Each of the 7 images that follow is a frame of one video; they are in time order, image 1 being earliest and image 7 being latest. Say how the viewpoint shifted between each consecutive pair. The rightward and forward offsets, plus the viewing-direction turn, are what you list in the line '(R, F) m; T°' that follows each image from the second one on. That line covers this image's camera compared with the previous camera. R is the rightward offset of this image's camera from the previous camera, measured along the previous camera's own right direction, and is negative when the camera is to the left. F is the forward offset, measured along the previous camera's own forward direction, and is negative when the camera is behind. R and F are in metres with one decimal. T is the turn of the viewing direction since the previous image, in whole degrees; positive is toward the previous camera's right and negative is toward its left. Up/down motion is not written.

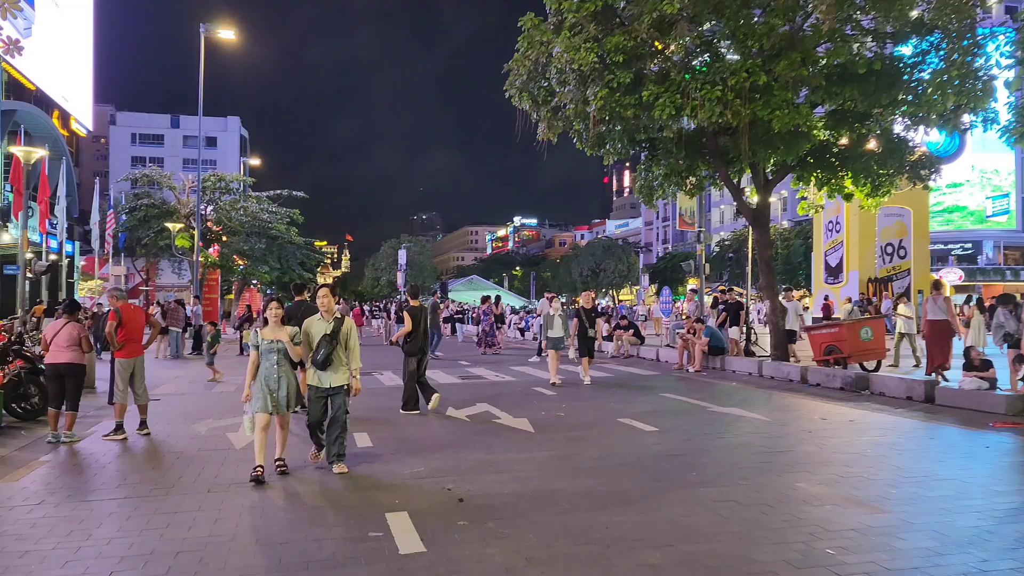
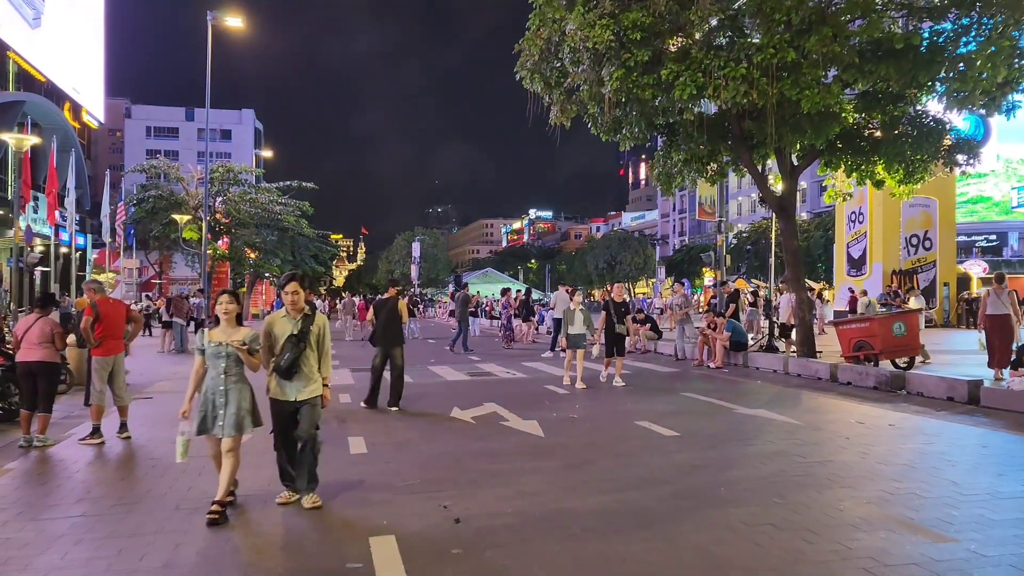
(+0.1, +0.8) m; -1°
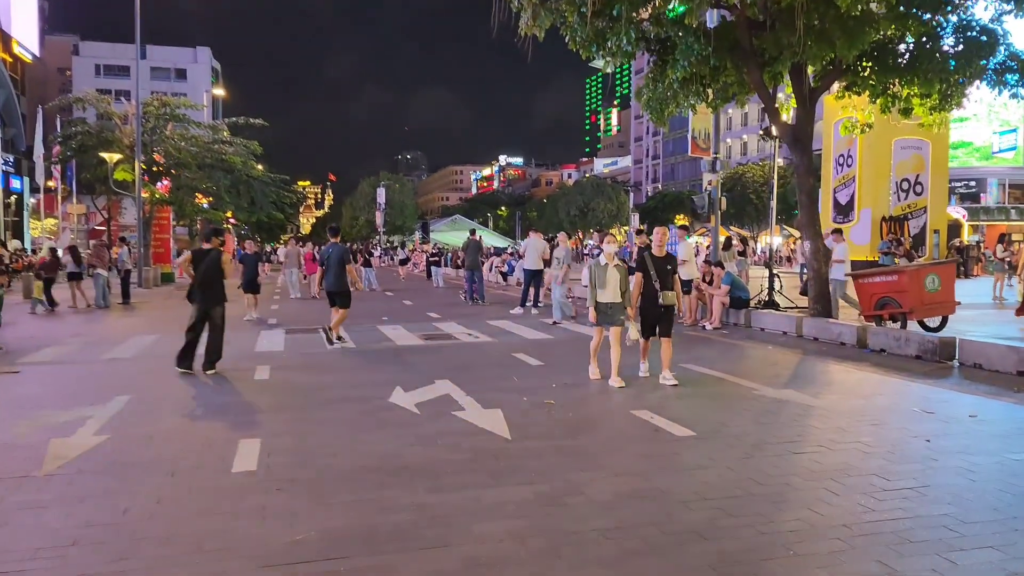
(+0.1, +2.5) m; +2°
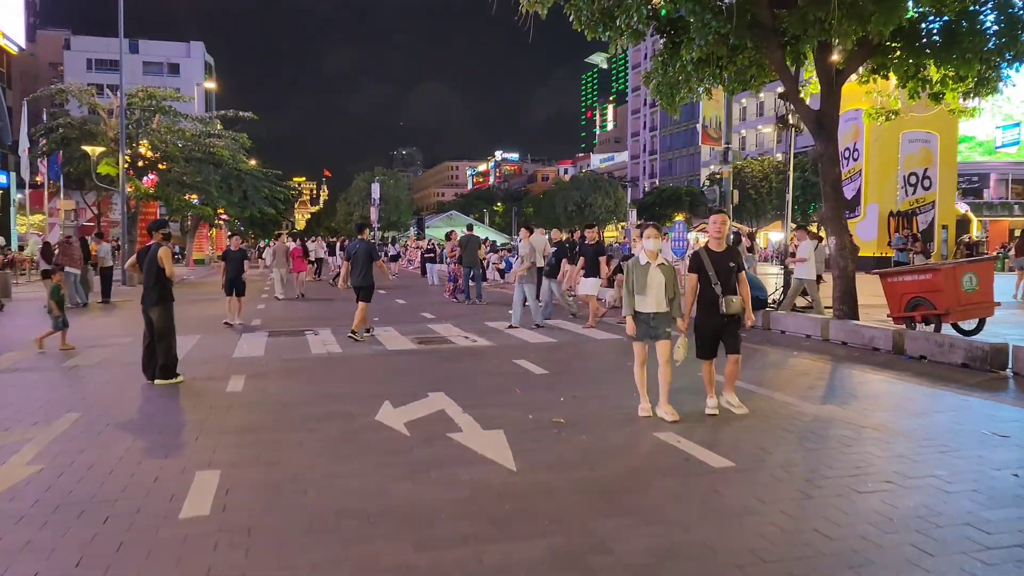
(-0.1, +1.0) m; 0°
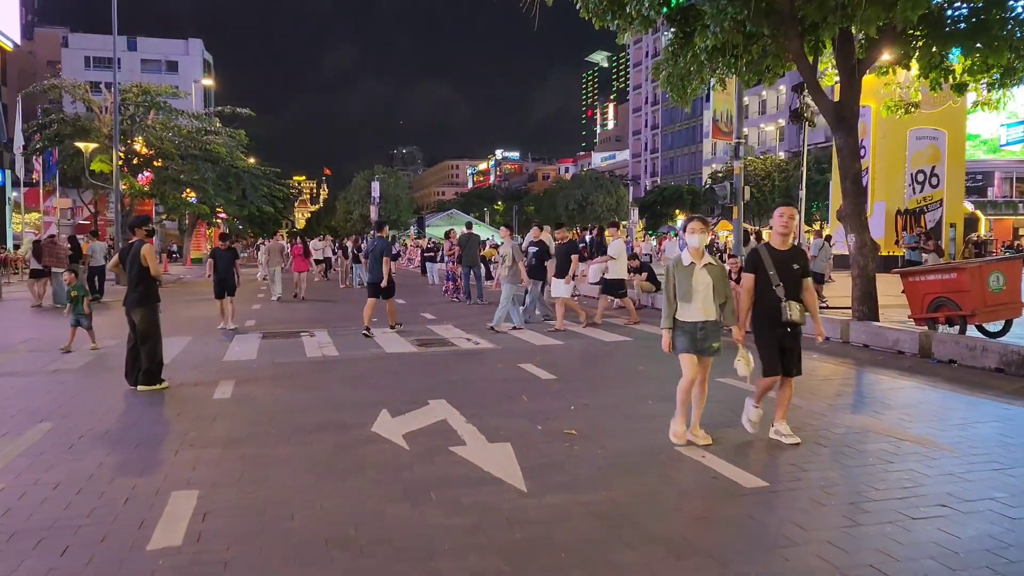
(-0.1, +0.5) m; 0°
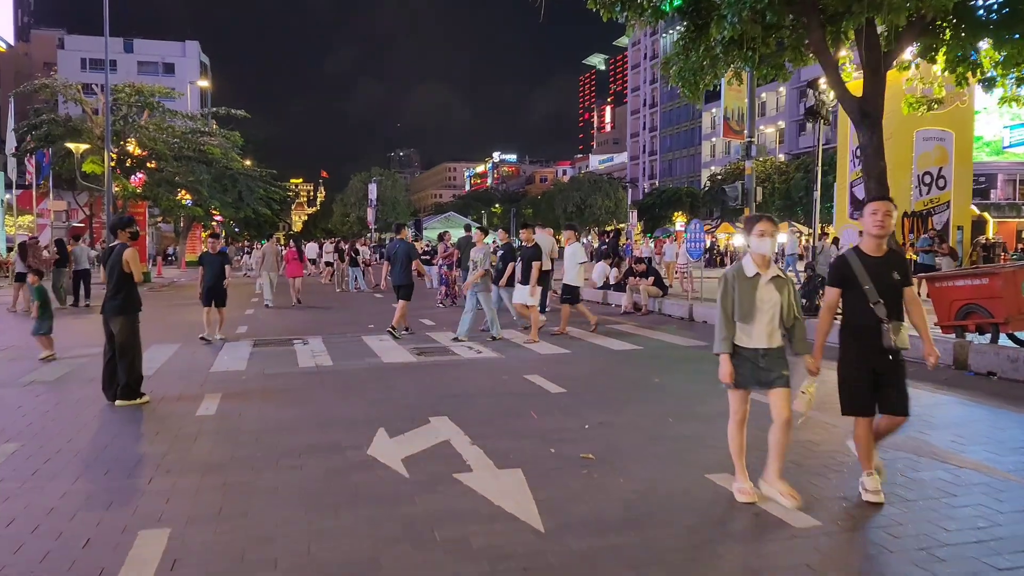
(-0.1, +0.6) m; 0°
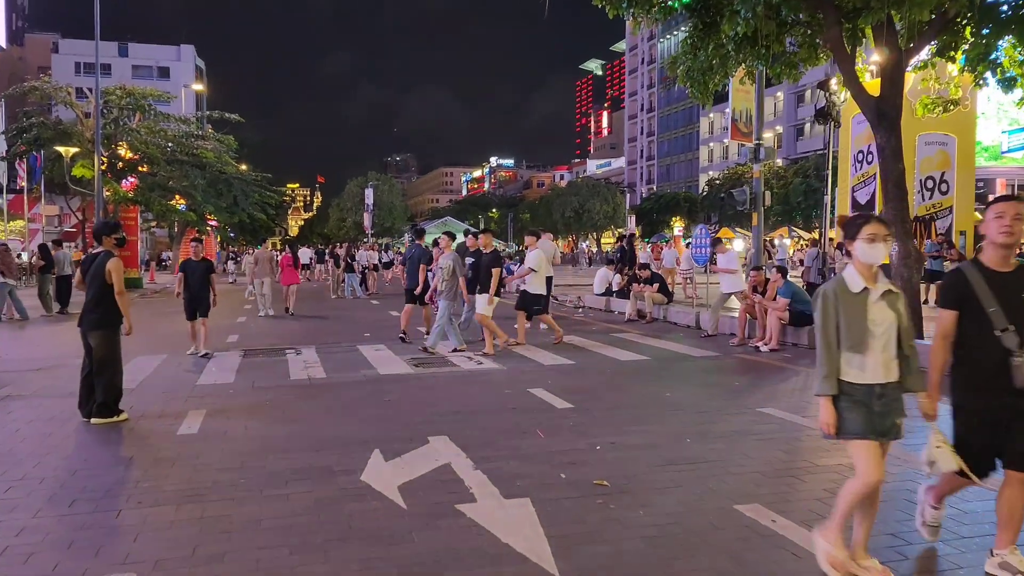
(-0.1, +0.5) m; 0°
